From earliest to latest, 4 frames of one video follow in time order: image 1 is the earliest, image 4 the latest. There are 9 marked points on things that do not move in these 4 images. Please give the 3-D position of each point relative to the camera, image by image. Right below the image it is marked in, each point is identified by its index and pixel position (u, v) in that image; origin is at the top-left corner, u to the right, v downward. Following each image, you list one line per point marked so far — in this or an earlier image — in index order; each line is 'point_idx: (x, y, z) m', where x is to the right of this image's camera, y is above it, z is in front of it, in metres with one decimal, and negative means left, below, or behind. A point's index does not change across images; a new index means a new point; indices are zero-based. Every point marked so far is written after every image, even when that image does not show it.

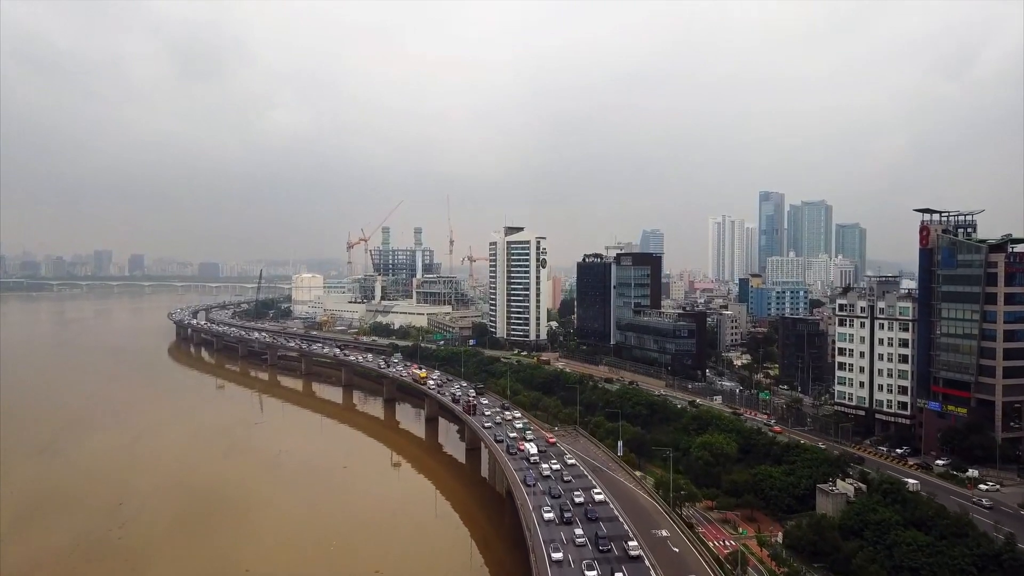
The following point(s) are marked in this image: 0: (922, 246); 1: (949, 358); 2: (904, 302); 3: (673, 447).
0: (+10.9, +1.1, +16.5) m
1: (+10.9, -1.8, +15.5) m
2: (+10.7, -0.4, +17.0) m
3: (+4.5, -4.5, +17.6) m
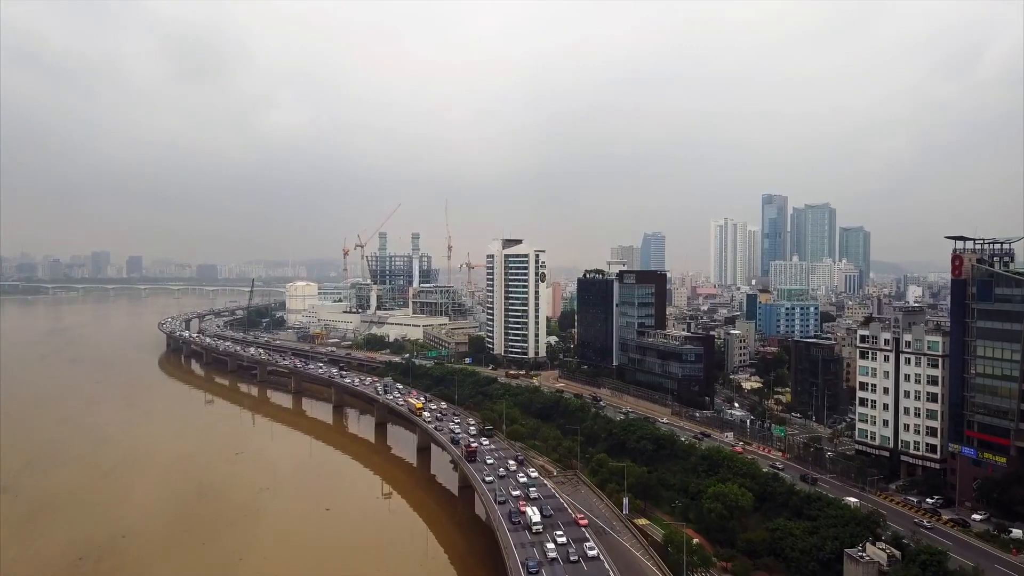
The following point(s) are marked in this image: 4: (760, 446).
0: (+10.7, +0.3, +15.1) m
1: (+10.8, -2.6, +14.2) m
2: (+10.6, -1.2, +15.6) m
3: (+4.4, -5.3, +16.2) m
4: (+7.6, -4.8, +19.0) m
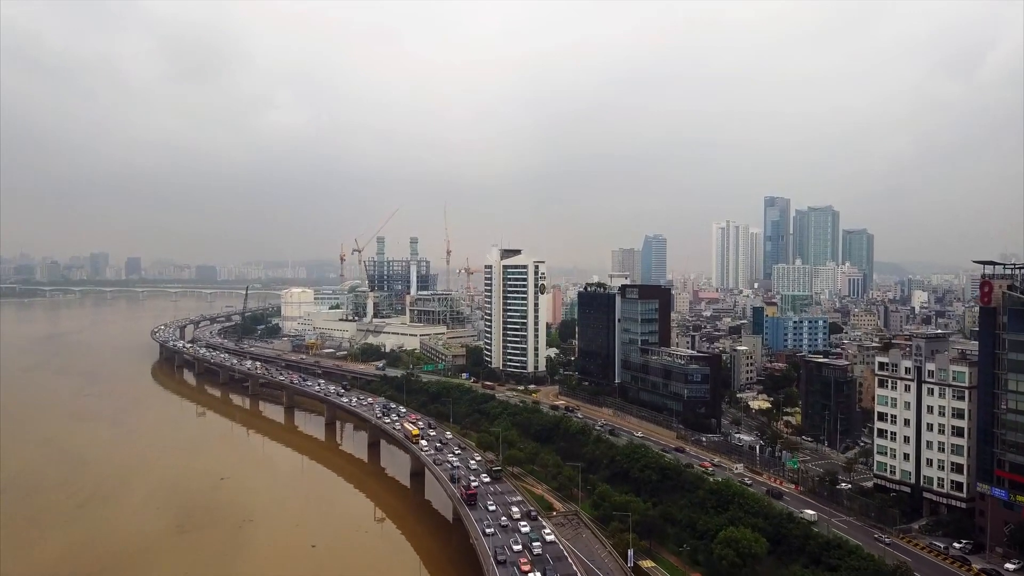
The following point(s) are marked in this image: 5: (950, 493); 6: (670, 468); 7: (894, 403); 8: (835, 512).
0: (+10.7, -0.3, +14.1) m
1: (+10.7, -3.2, +13.2) m
2: (+10.5, -1.8, +14.6) m
3: (+4.3, -5.9, +15.2) m
4: (+7.5, -5.5, +18.0) m
5: (+10.2, -4.8, +14.5) m
6: (+4.5, -5.2, +17.9) m
7: (+9.7, -2.9, +15.9) m
8: (+8.1, -5.6, +15.6) m
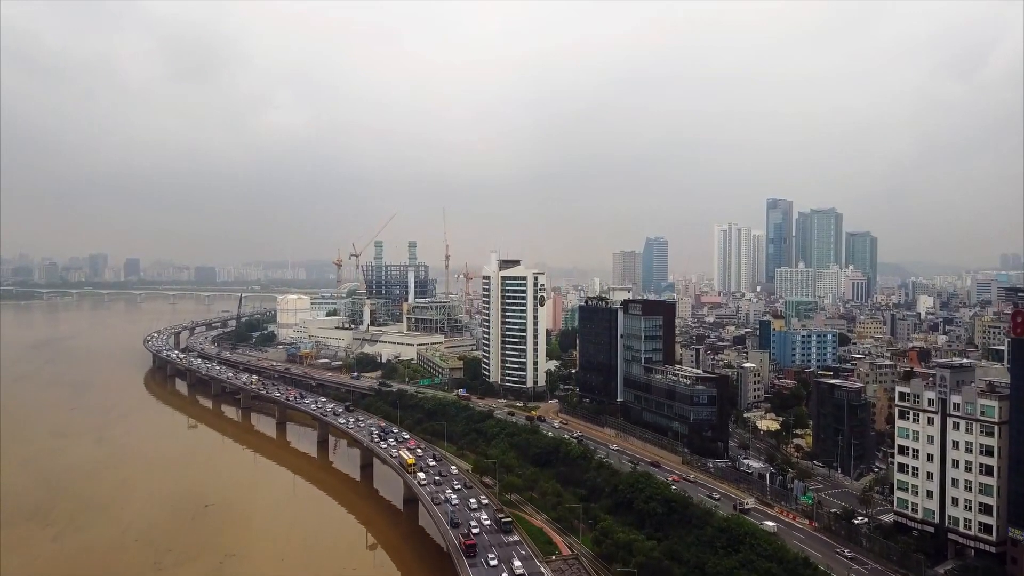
0: (+10.6, -0.9, +13.1) m
1: (+10.6, -3.8, +12.2) m
2: (+10.4, -2.4, +13.6) m
3: (+4.3, -6.5, +14.2) m
4: (+7.4, -6.1, +17.0) m
5: (+10.1, -5.4, +13.5) m
6: (+4.5, -5.8, +17.0) m
7: (+9.6, -3.5, +14.9) m
8: (+8.0, -6.2, +14.6) m
